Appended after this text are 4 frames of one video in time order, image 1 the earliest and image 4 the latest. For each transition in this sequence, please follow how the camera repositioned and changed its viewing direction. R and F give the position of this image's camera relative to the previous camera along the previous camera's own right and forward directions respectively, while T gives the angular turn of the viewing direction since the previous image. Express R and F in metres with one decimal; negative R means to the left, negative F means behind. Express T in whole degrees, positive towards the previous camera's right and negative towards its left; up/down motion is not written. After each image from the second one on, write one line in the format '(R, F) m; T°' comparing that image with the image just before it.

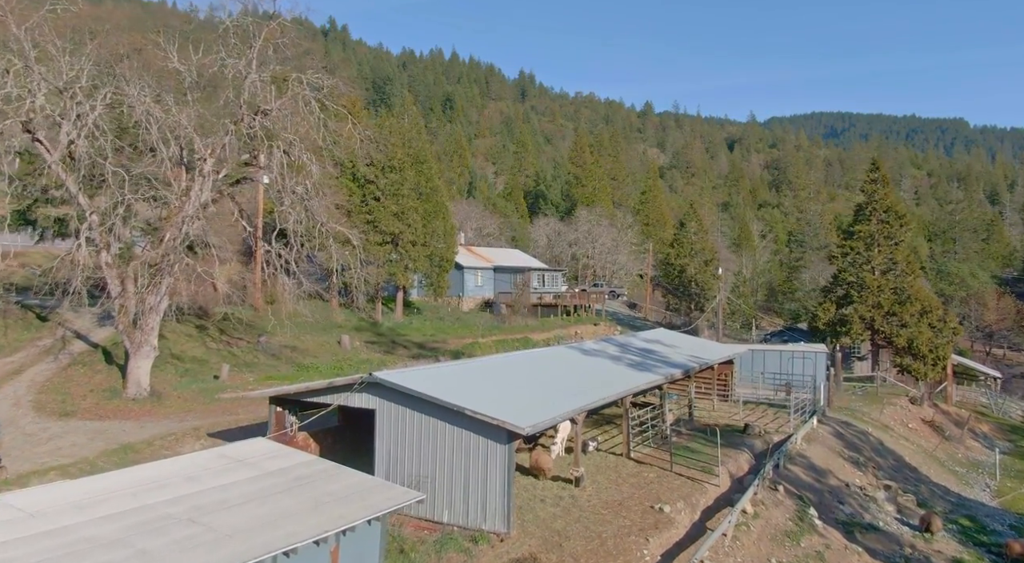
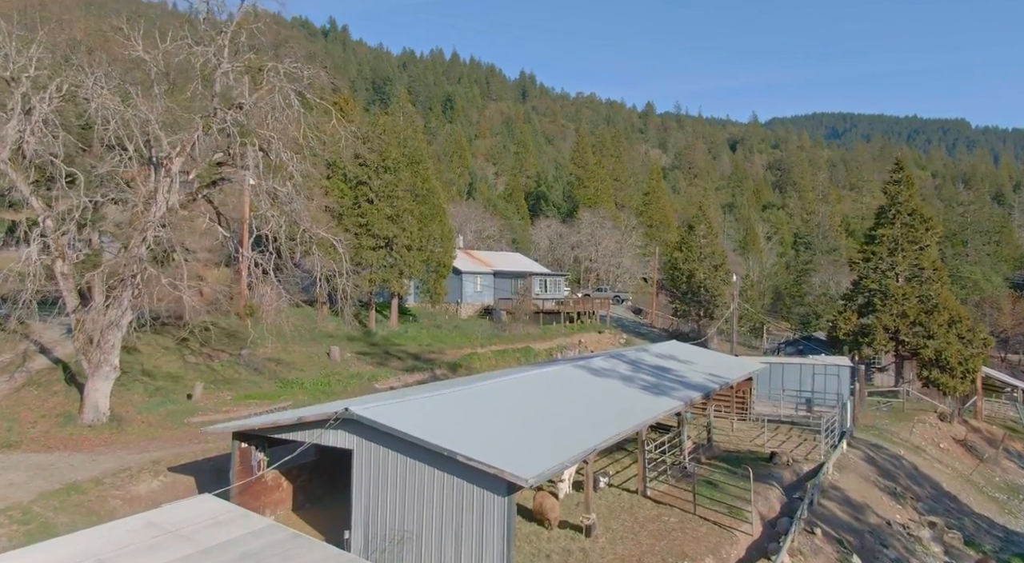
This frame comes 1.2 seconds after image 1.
(0.0, +1.9) m; 0°
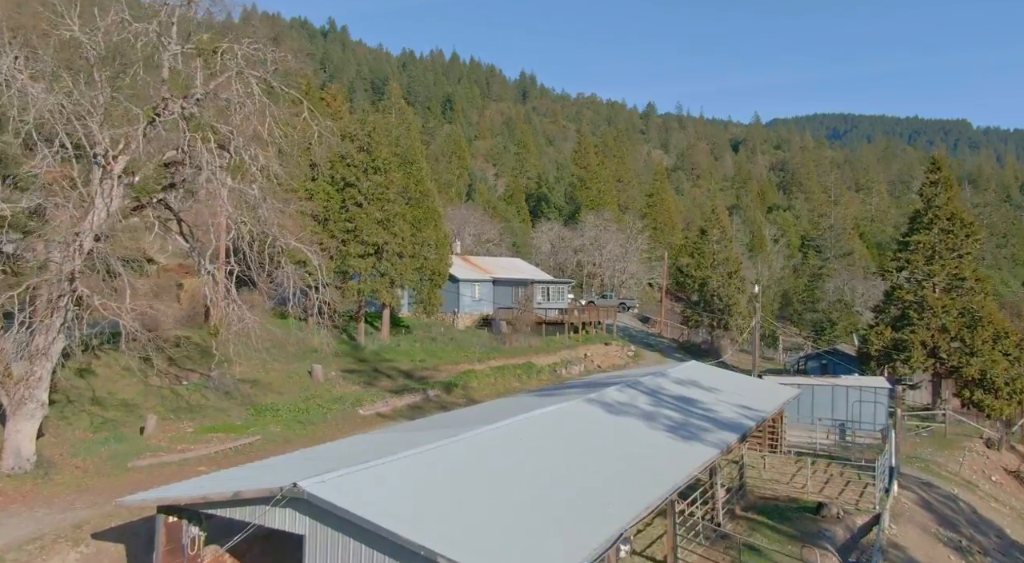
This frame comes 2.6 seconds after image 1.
(0.0, +2.6) m; 0°
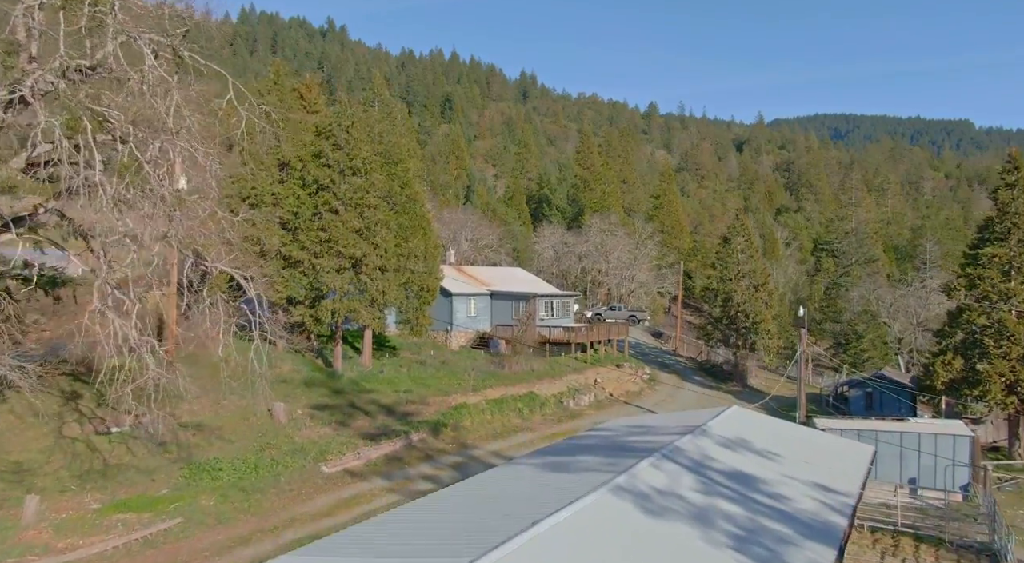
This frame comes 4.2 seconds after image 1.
(0.0, +4.3) m; 0°
